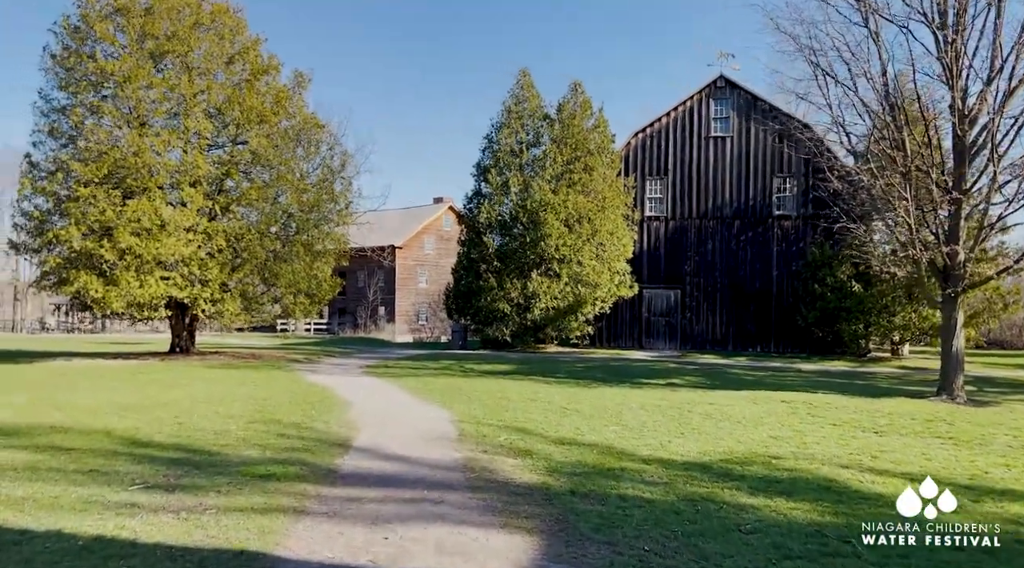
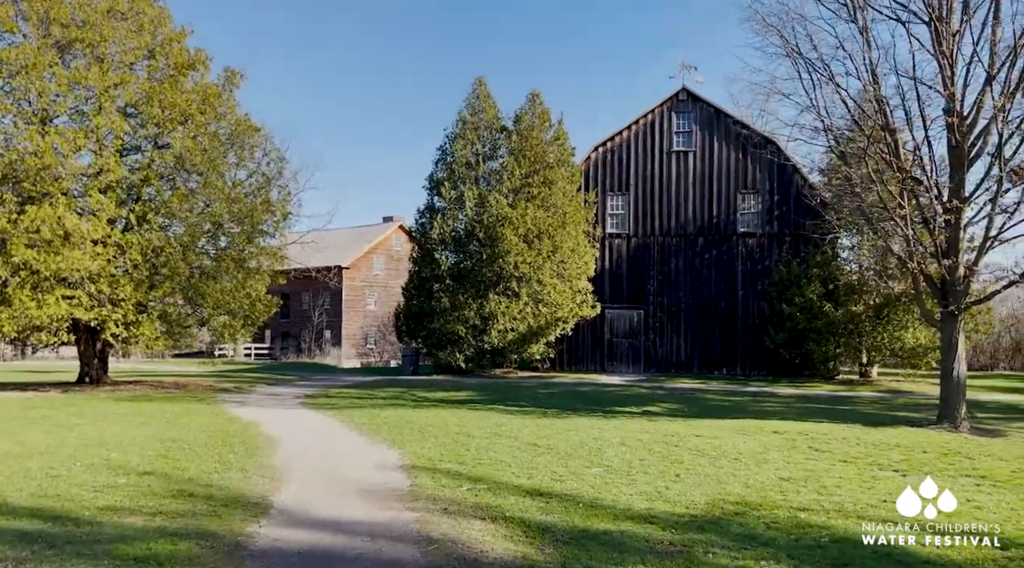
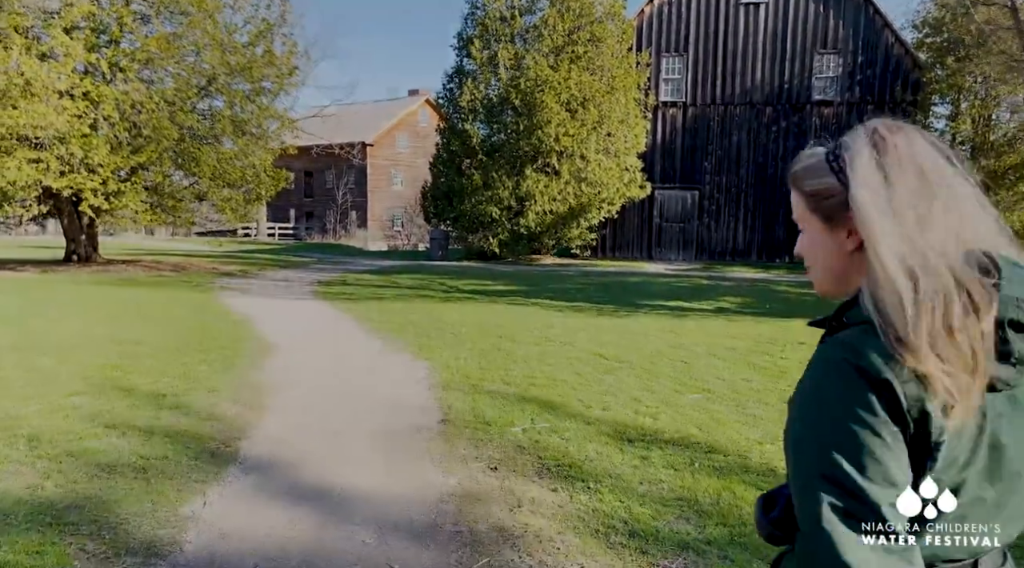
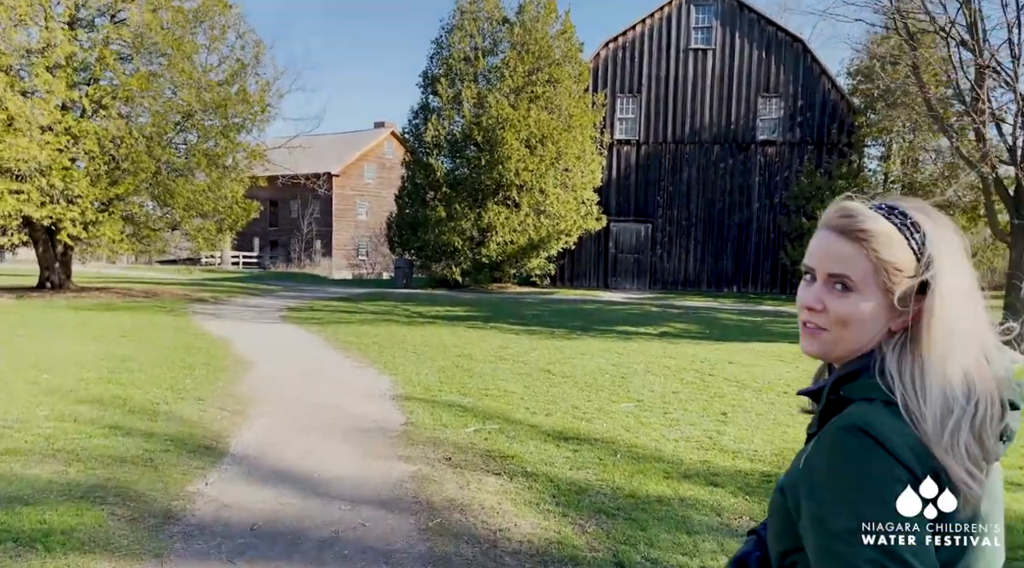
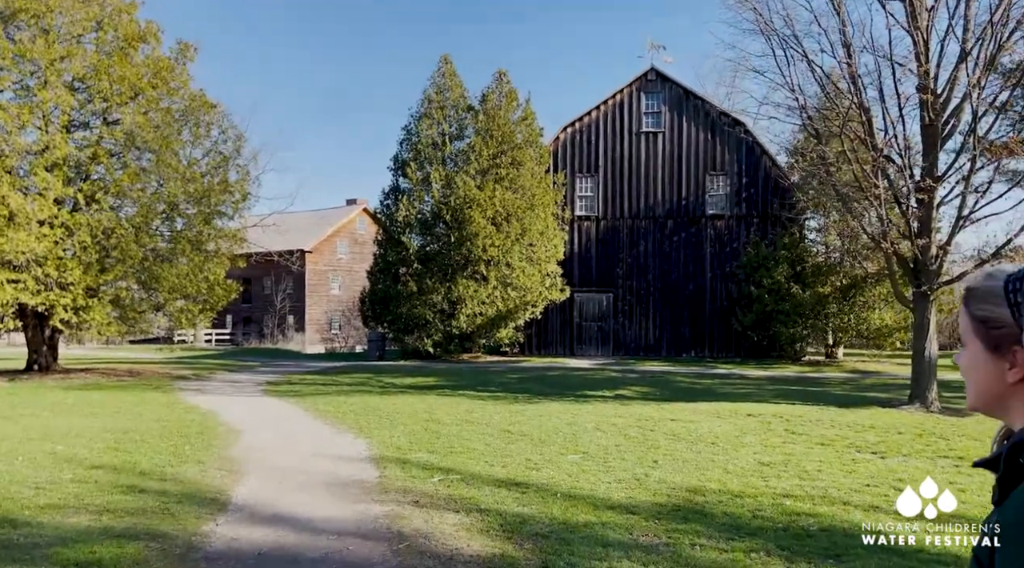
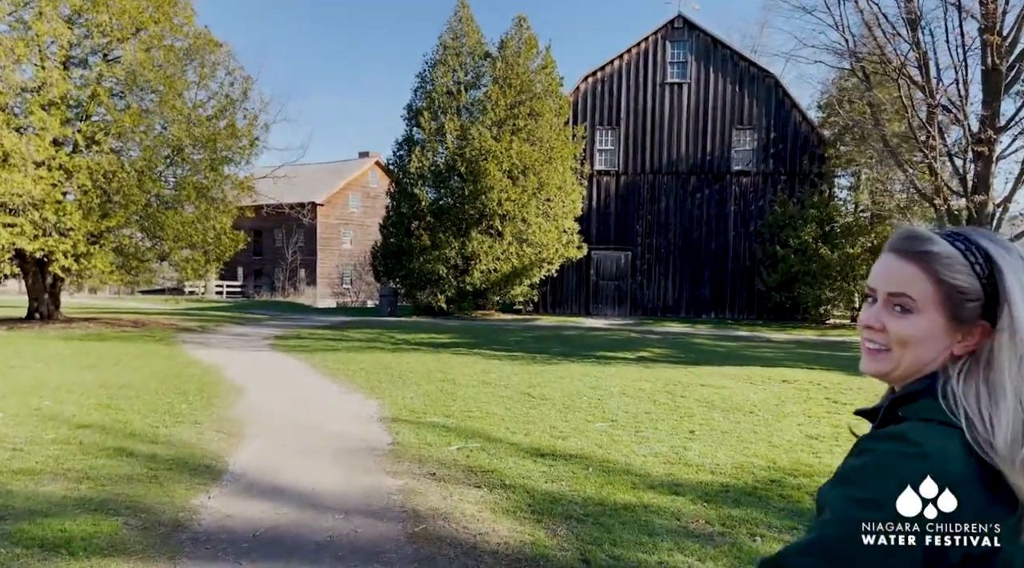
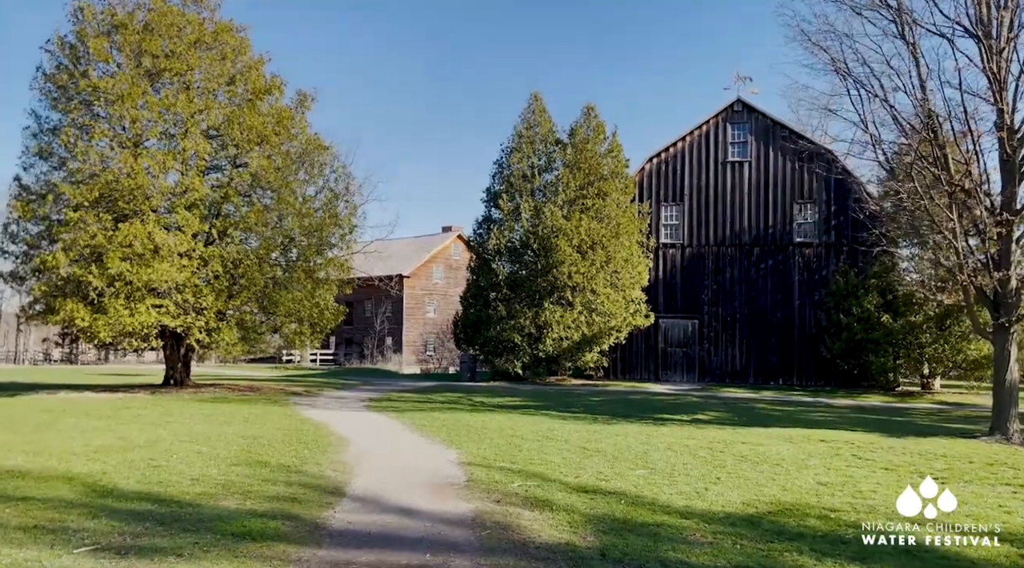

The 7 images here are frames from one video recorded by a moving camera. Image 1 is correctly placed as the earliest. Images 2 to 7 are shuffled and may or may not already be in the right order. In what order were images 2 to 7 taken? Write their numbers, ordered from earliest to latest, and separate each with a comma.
7, 2, 5, 6, 4, 3
